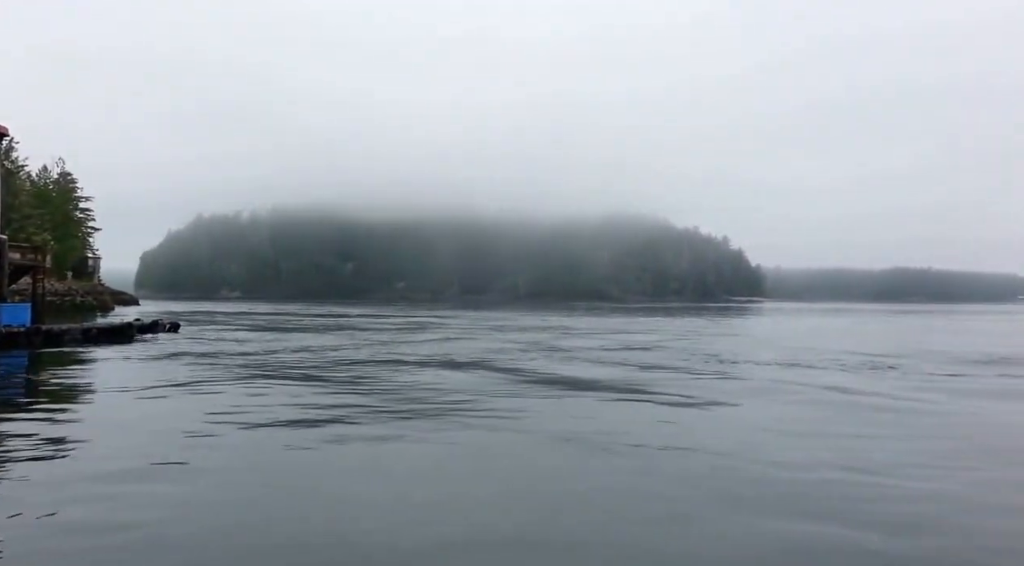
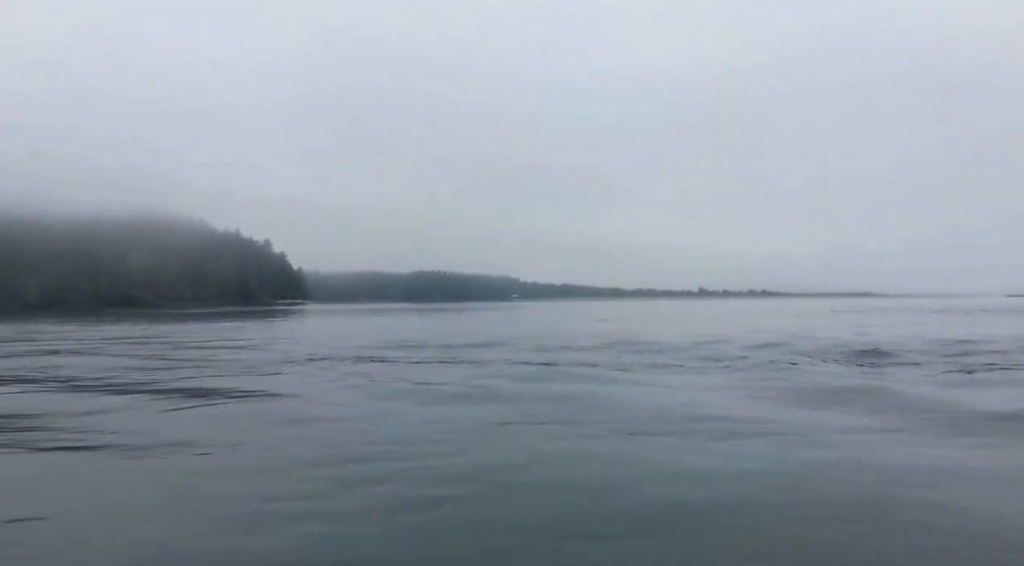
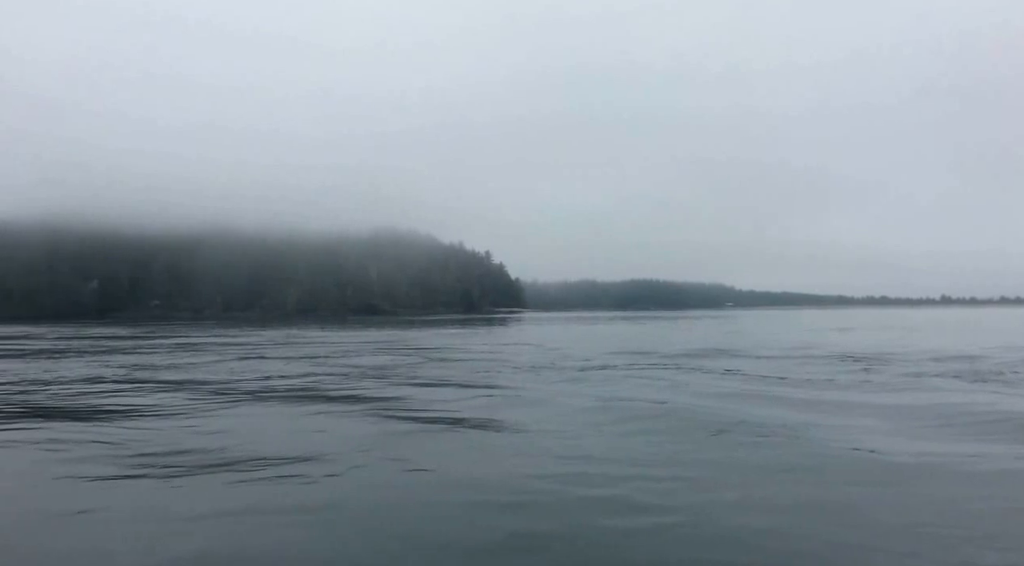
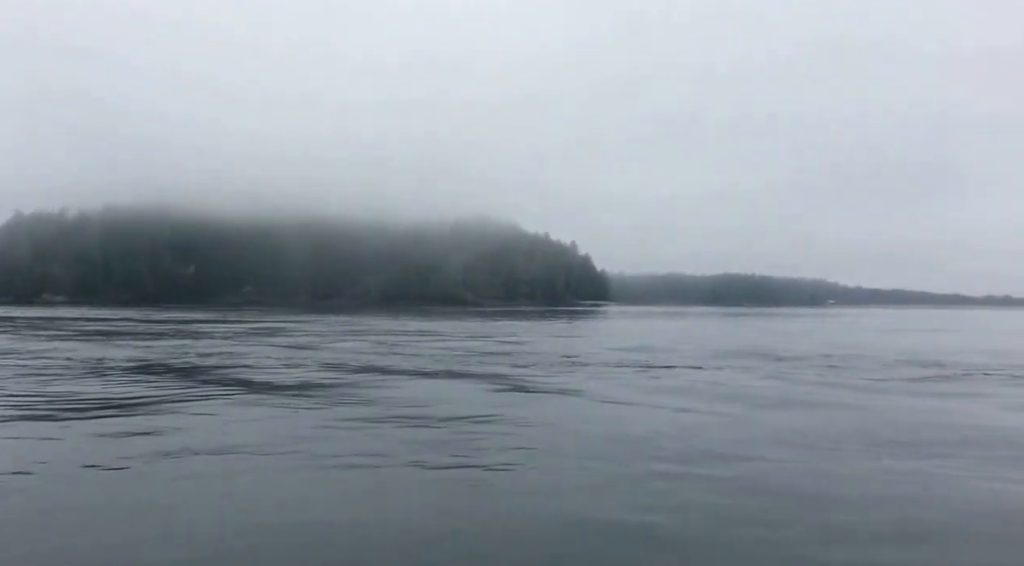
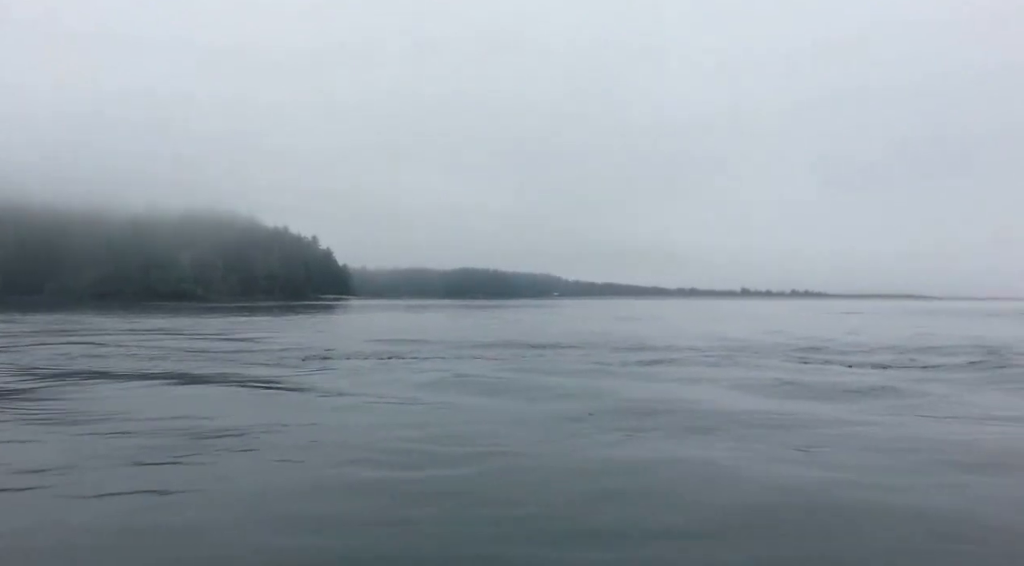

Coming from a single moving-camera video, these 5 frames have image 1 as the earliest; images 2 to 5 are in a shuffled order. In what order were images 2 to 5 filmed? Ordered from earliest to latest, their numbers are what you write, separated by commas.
4, 5, 2, 3
